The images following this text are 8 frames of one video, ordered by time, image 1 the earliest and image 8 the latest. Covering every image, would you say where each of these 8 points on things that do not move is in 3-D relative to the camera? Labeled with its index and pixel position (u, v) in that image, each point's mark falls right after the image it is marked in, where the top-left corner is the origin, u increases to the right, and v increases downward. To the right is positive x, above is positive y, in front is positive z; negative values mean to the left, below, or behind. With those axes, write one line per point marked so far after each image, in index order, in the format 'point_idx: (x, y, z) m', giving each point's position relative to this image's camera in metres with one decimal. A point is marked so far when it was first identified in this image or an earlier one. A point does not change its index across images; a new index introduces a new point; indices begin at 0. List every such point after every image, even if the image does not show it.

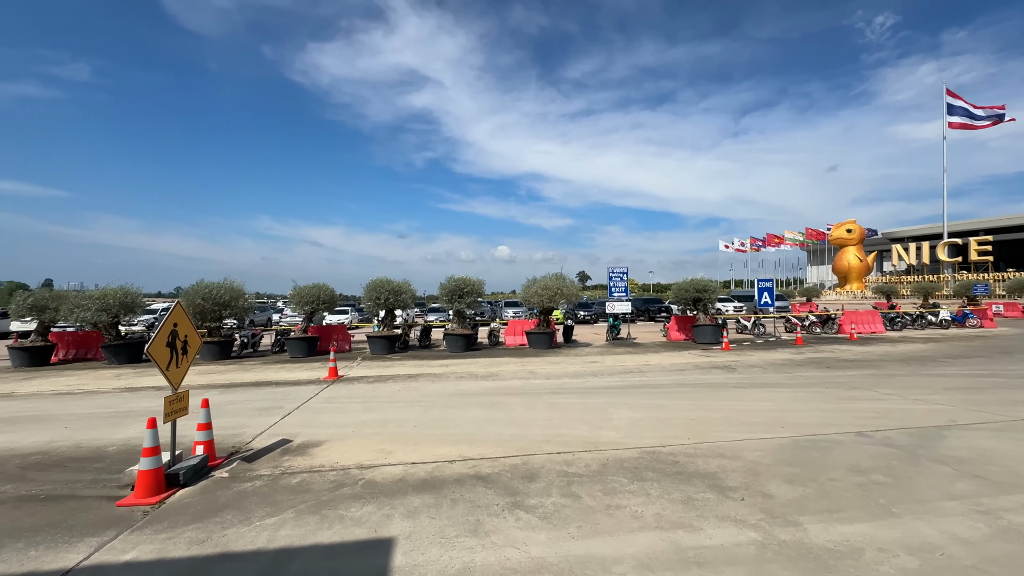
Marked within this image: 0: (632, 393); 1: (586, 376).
0: (+2.4, -2.1, +8.9) m
1: (+1.8, -2.2, +11.1) m
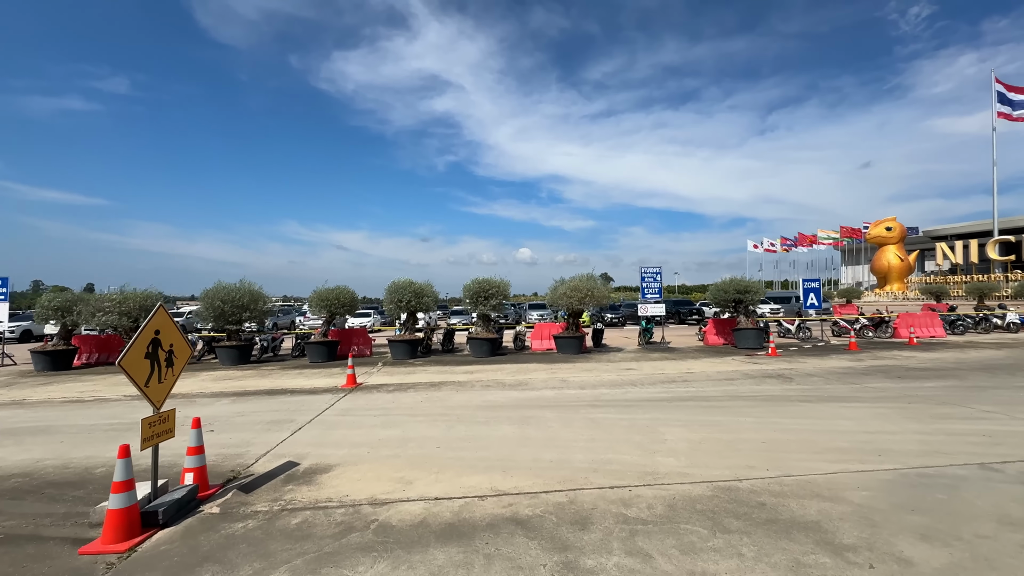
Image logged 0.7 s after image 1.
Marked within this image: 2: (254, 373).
0: (+3.0, -2.1, +7.9) m
1: (+2.5, -2.2, +10.1) m
2: (-8.0, -2.6, +14.0) m
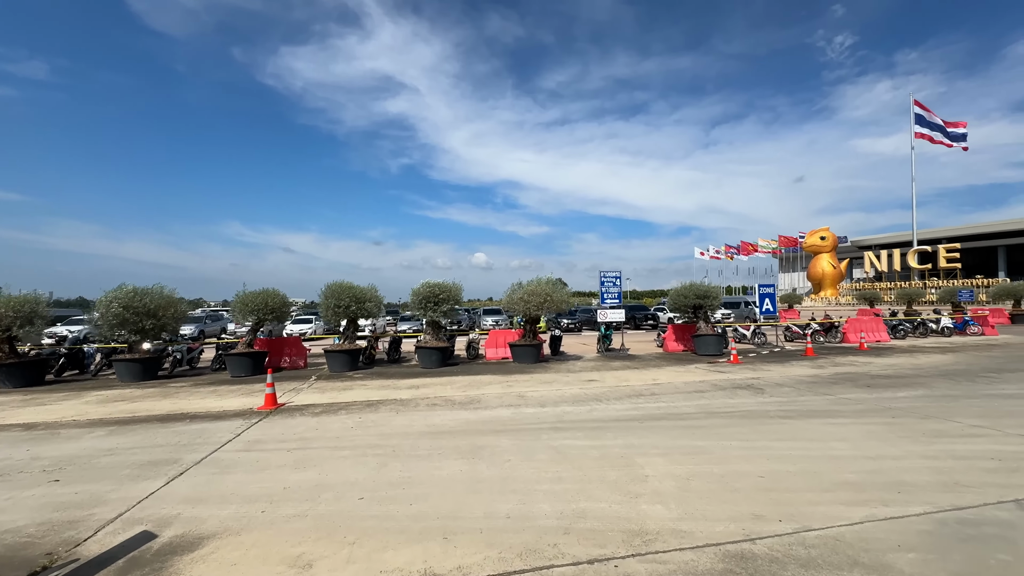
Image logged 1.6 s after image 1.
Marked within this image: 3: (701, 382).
0: (+2.2, -2.1, +6.9) m
1: (+1.6, -2.3, +9.0) m
2: (-9.4, -2.7, +11.9) m
3: (+4.6, -2.3, +10.9) m
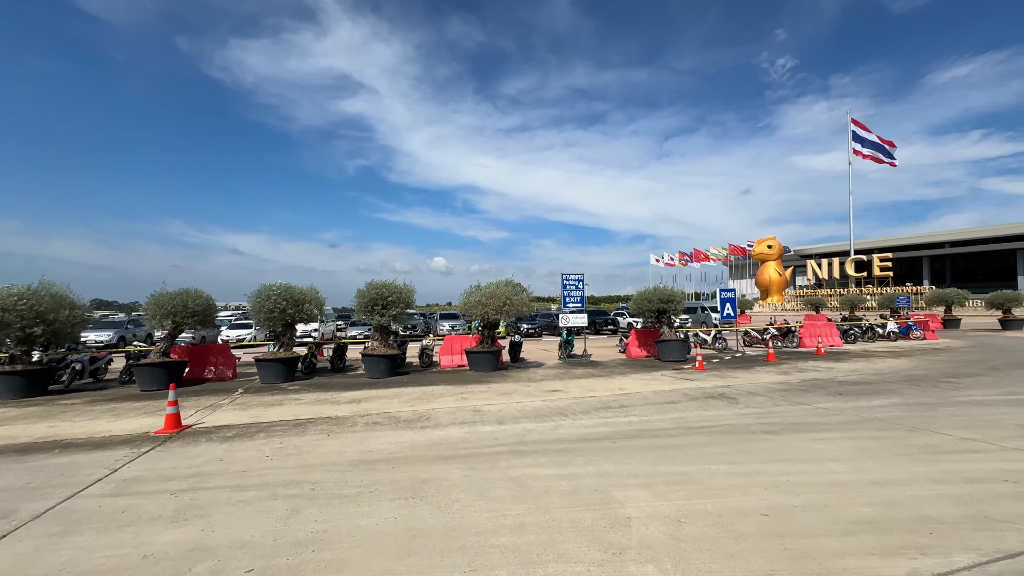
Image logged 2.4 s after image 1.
0: (+1.6, -2.1, +6.0) m
1: (+0.7, -2.3, +8.1) m
2: (-10.4, -2.7, +9.9) m
3: (+3.6, -2.3, +10.2) m
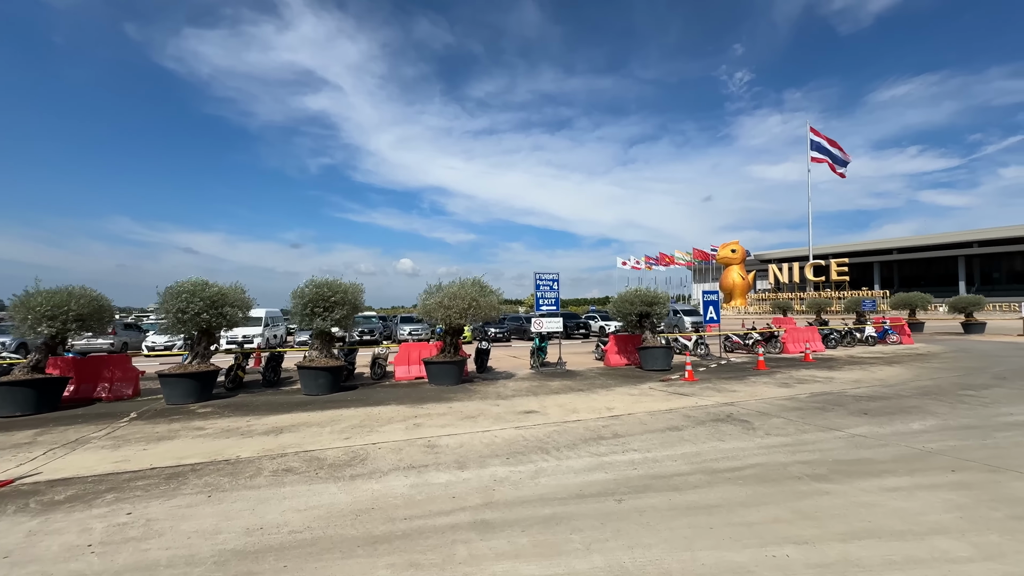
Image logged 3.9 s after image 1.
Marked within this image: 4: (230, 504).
0: (+1.3, -2.1, +4.1) m
1: (+0.3, -2.3, +6.1) m
2: (-11.0, -2.6, +7.2) m
3: (+2.9, -2.3, +8.5) m
4: (-3.0, -2.2, +4.7) m
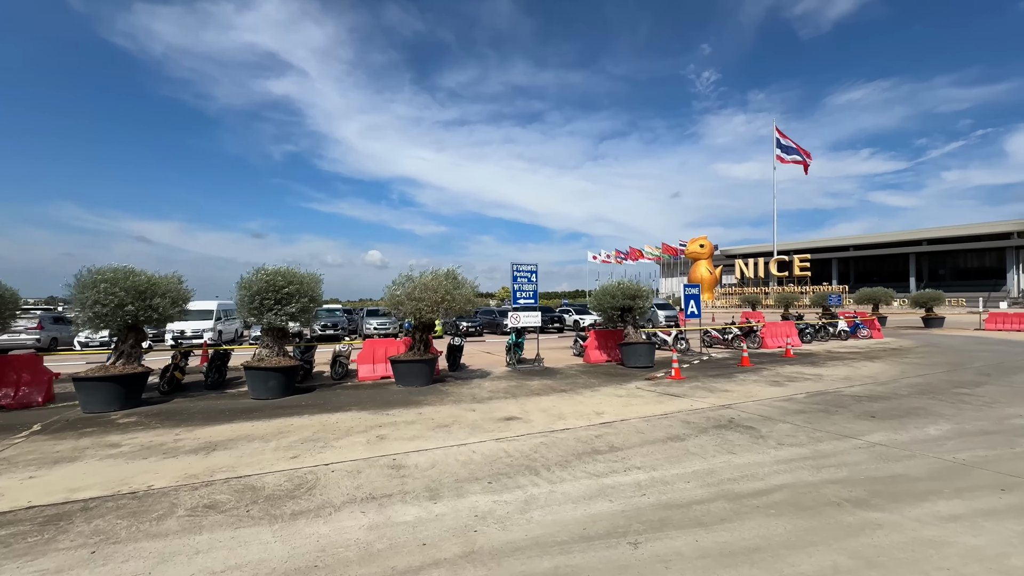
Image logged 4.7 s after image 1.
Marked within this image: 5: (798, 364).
0: (+1.2, -2.0, +3.2) m
1: (+0.1, -2.1, +5.1) m
2: (-11.2, -2.4, +5.4) m
3: (+2.6, -2.2, +7.6) m
4: (-3.0, -2.1, +3.5) m
5: (+8.9, -2.4, +14.1) m
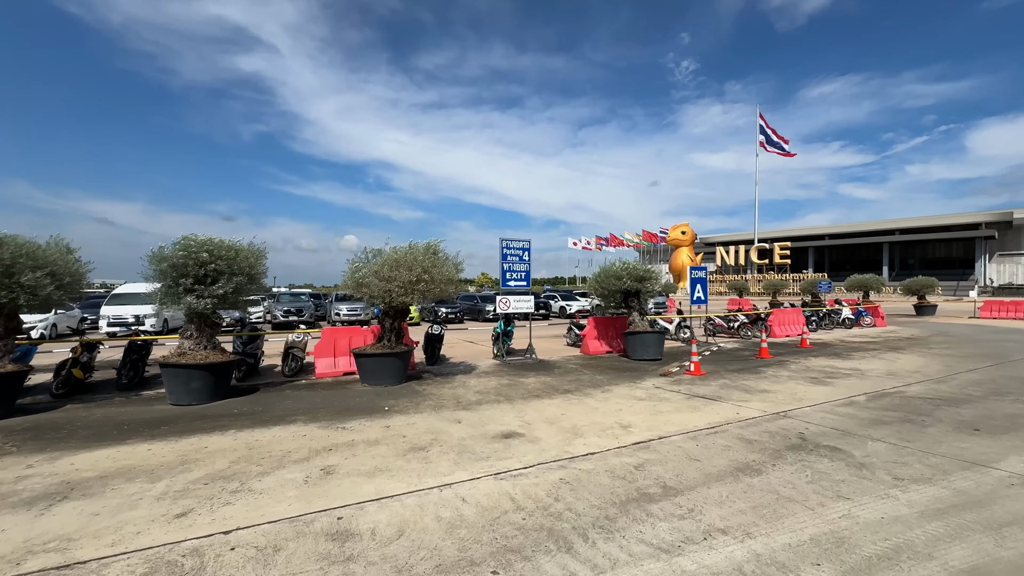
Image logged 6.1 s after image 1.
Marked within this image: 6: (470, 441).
0: (+1.4, -1.8, +1.2) m
1: (+0.2, -1.9, +3.1) m
2: (-11.1, -2.0, +2.9) m
3: (+2.6, -1.9, +5.7) m
4: (-2.8, -1.9, +1.4) m
5: (+8.6, -1.9, +12.5) m
6: (-0.5, -1.9, +5.7) m
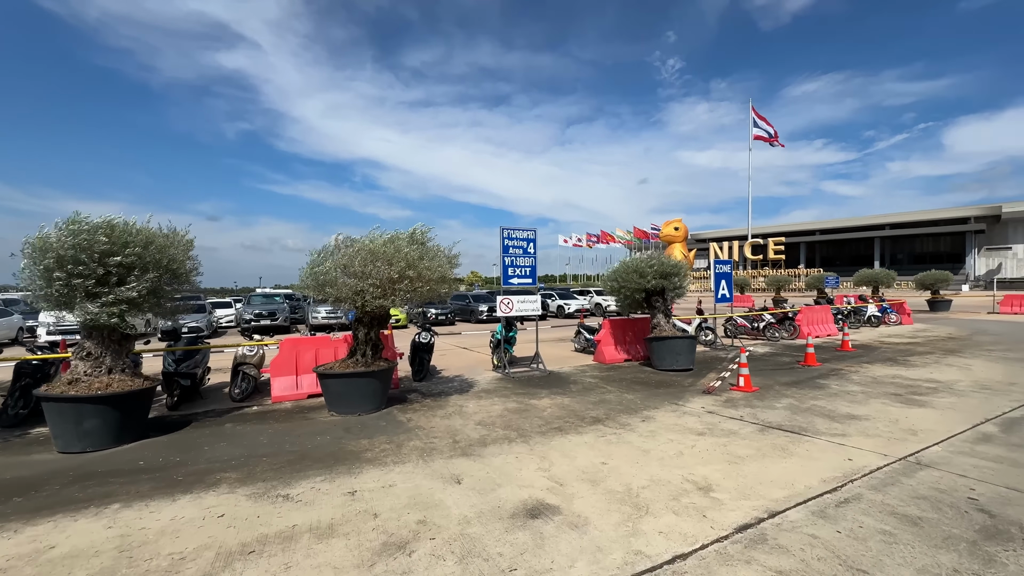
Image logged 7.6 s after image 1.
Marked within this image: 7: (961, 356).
0: (+1.8, -1.8, -0.8) m
1: (+0.5, -1.8, +1.1) m
2: (-10.7, -2.1, +0.6) m
3: (+2.9, -1.8, +3.8) m
4: (-2.5, -1.9, -0.7) m
5: (+8.7, -1.8, +10.7) m
6: (-0.3, -1.9, +3.7) m
7: (+11.5, -1.7, +11.6) m
